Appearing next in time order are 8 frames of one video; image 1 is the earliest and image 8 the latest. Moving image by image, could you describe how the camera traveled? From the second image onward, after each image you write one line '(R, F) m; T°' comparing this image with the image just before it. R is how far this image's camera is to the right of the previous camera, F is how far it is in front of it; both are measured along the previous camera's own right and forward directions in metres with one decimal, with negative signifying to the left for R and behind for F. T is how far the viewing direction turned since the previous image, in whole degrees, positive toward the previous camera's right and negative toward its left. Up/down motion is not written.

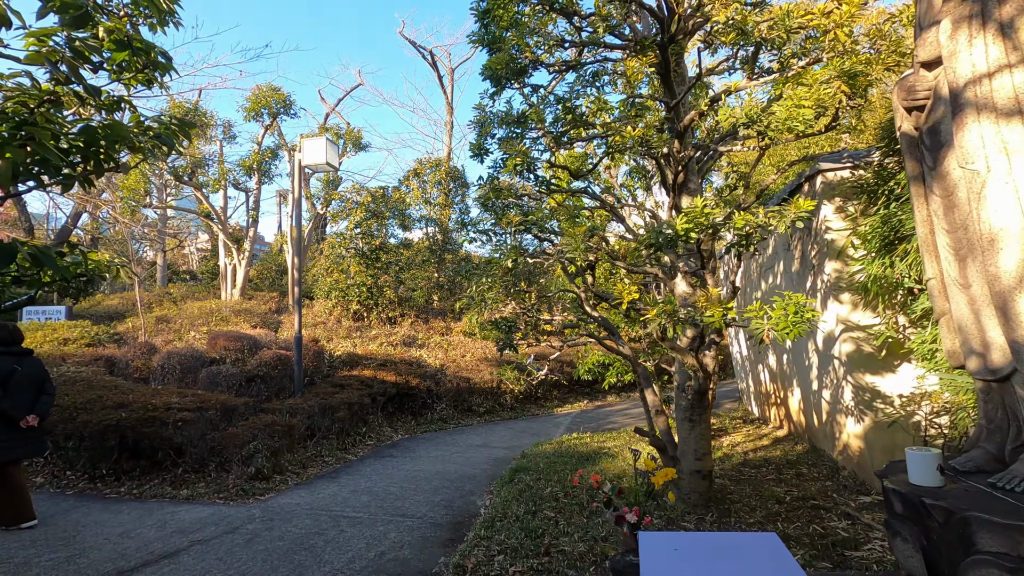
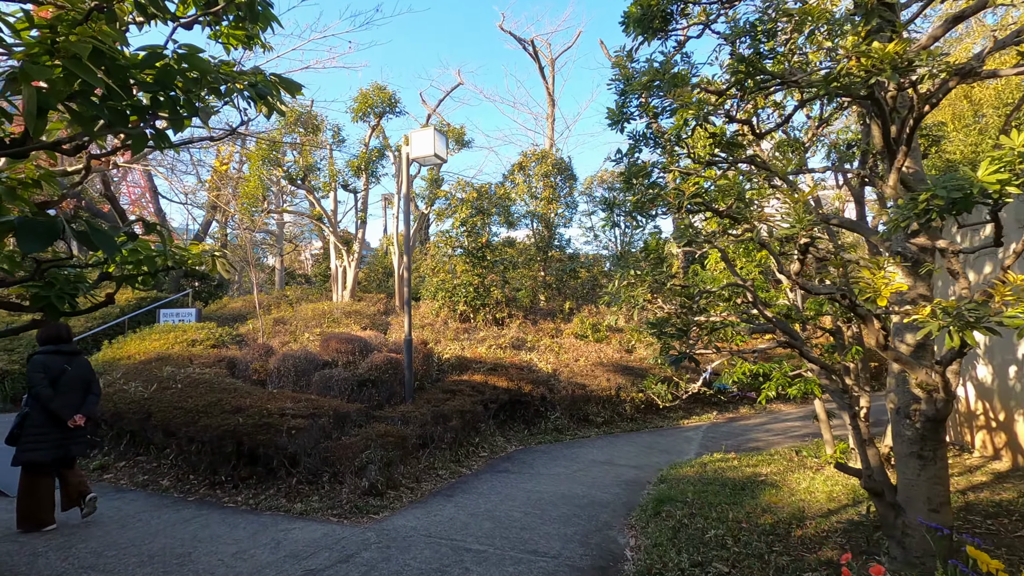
(-0.4, +0.7) m; -10°
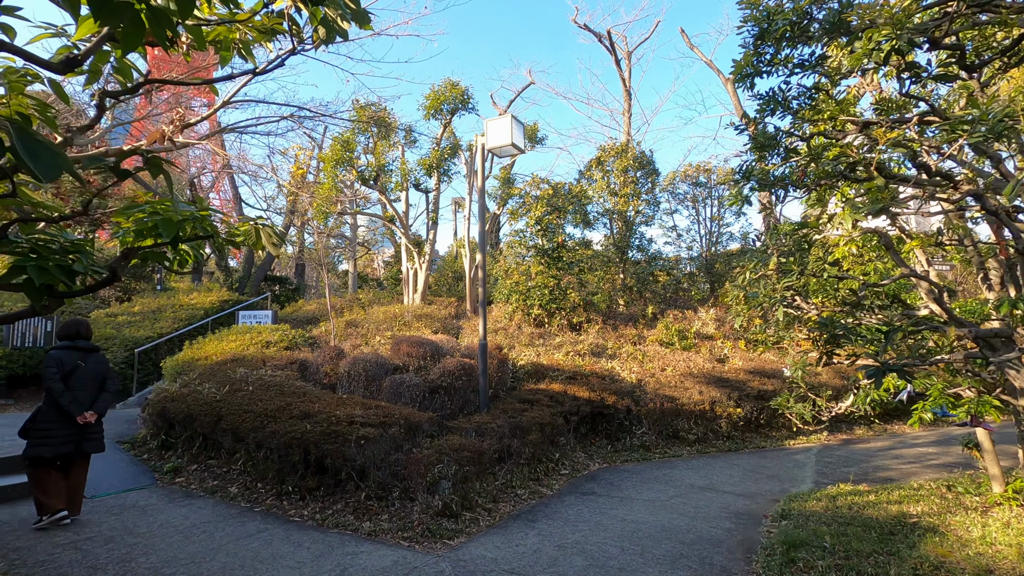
(-0.2, +0.6) m; -7°
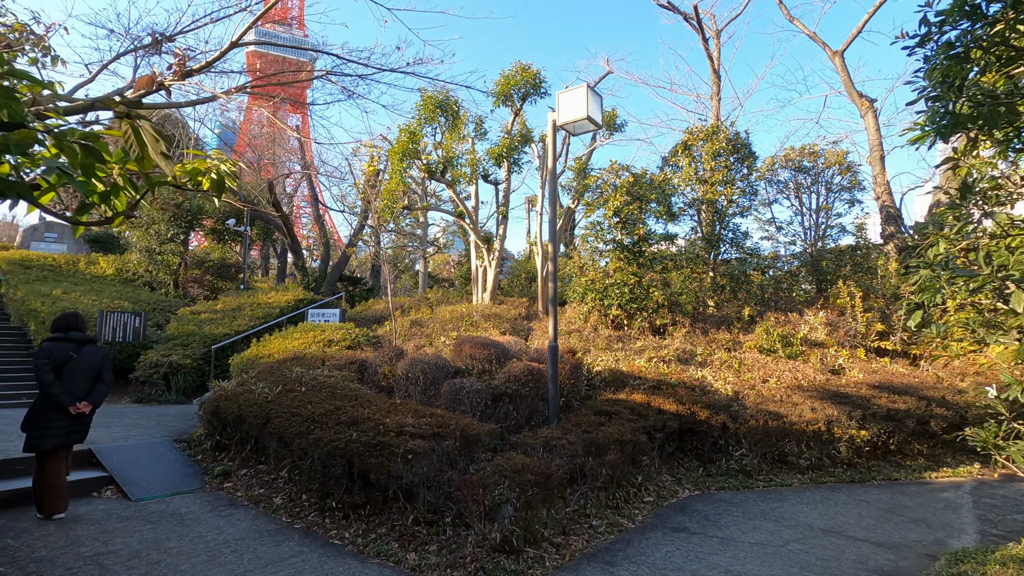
(0.0, +0.8) m; -8°
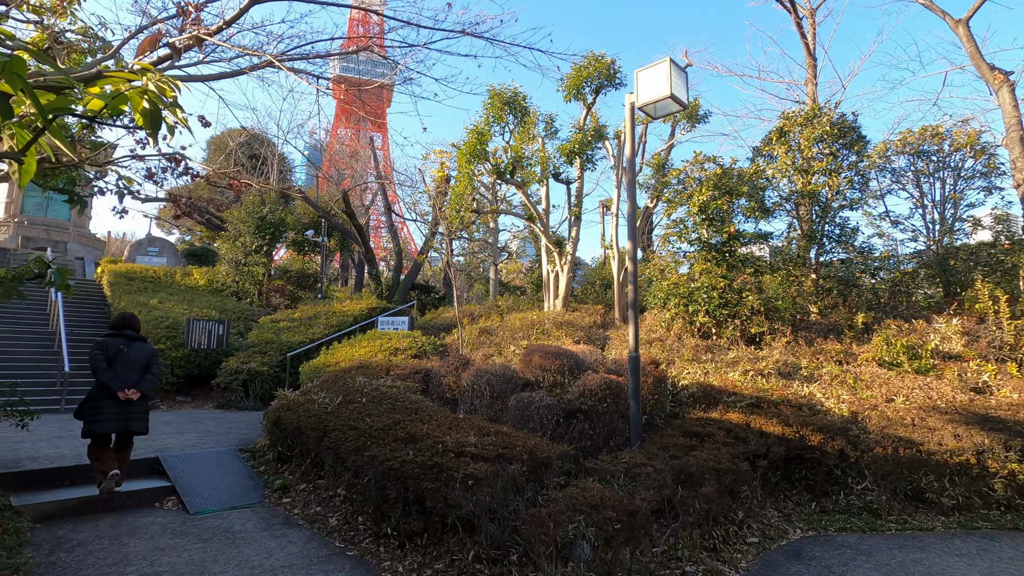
(0.0, +0.6) m; -8°
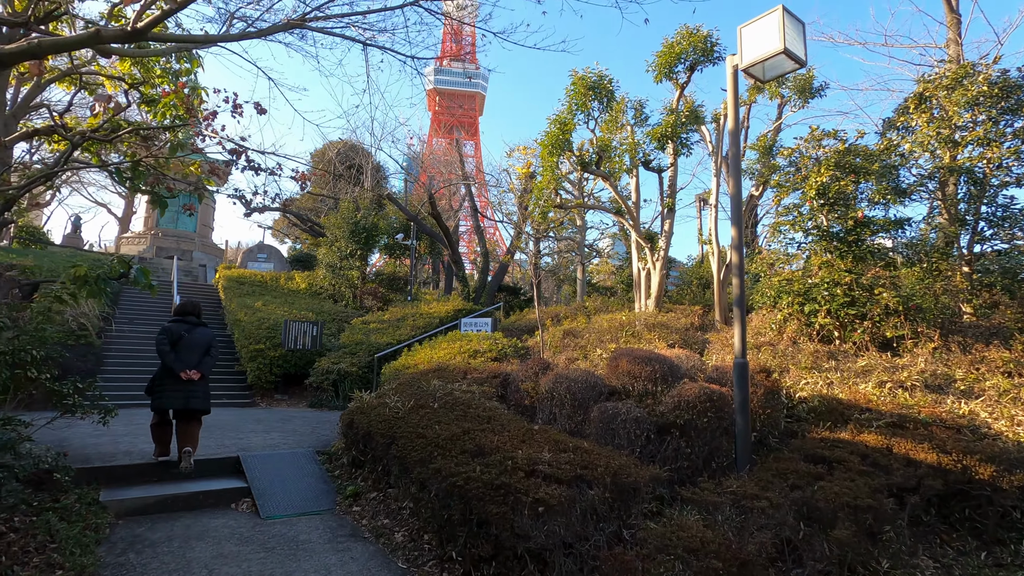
(+0.1, +0.5) m; -10°
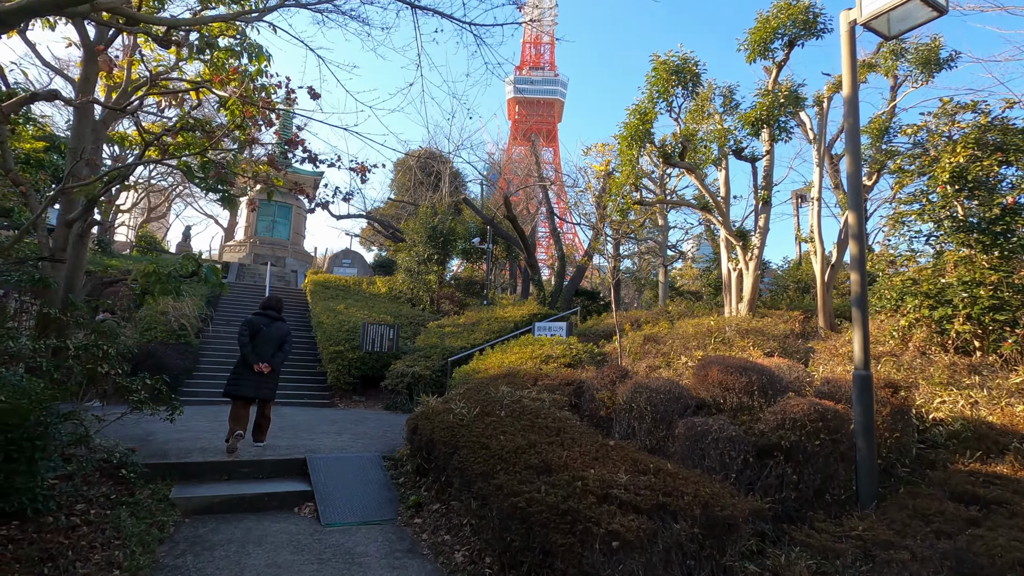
(+0.1, +0.4) m; -8°
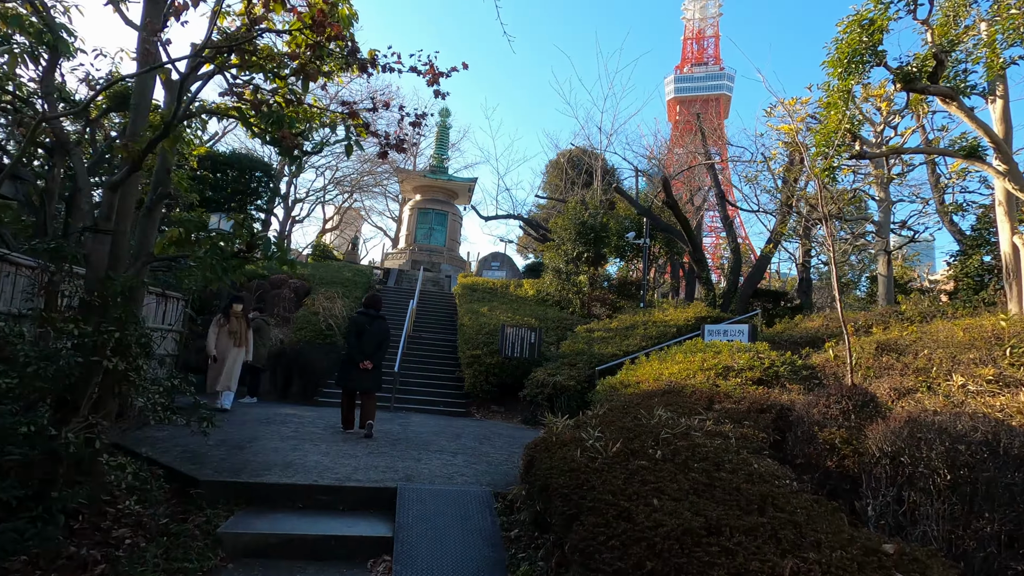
(0.0, +1.6) m; -17°
